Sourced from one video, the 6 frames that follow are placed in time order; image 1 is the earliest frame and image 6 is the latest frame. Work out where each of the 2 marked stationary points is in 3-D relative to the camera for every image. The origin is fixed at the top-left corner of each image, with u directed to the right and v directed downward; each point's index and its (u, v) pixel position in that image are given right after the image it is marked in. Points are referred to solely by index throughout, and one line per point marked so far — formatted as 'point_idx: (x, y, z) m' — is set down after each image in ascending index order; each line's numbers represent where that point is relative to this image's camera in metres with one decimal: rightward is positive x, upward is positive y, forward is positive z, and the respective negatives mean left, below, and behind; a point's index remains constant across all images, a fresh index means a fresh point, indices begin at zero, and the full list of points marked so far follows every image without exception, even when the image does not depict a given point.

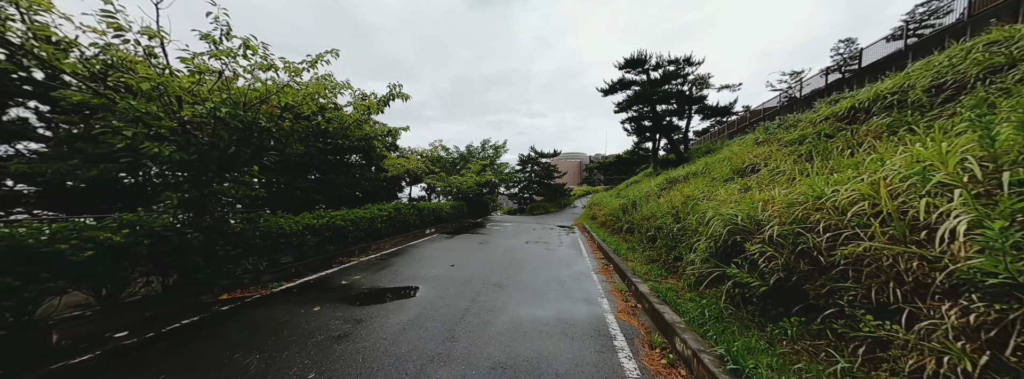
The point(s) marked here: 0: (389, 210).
0: (-3.4, -0.6, +8.0) m
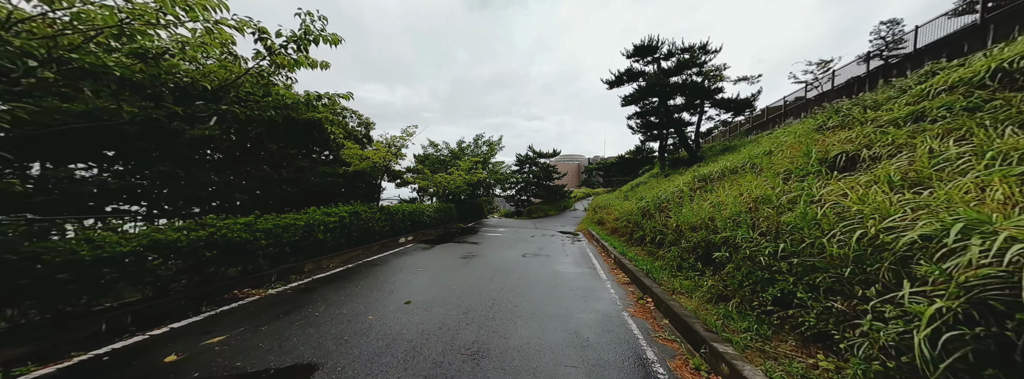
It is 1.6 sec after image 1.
0: (-3.5, -0.5, +6.1) m
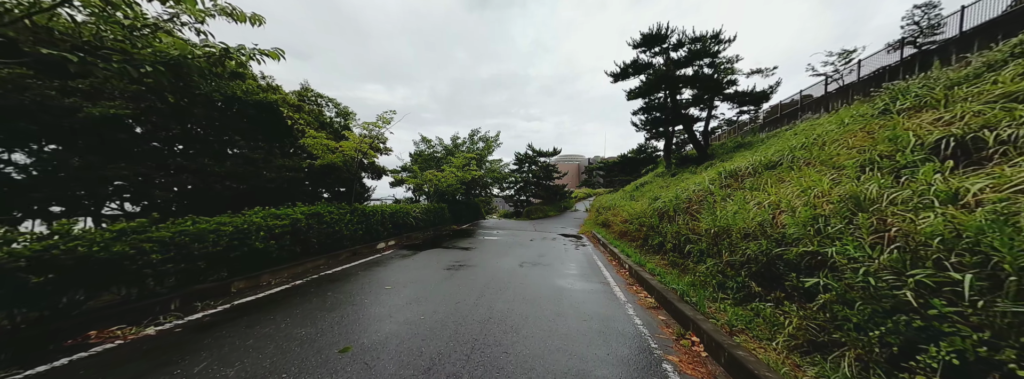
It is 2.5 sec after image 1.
0: (-3.6, -0.5, +4.9) m
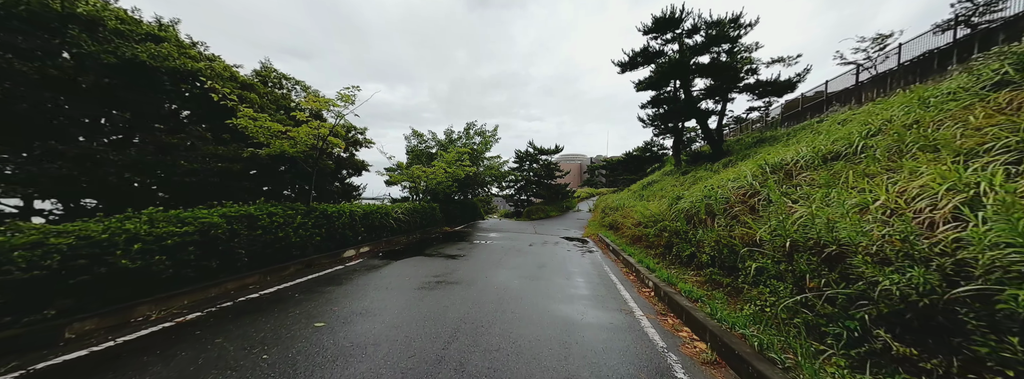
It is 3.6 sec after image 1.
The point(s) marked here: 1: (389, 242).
0: (-3.7, -0.4, +3.7) m
1: (-3.4, -1.5, +8.0) m
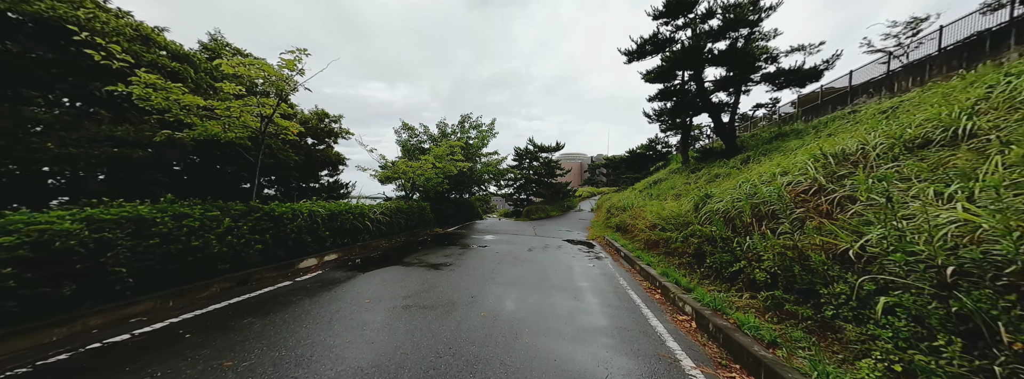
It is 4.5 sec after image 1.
0: (-3.8, -0.3, +2.5) m
1: (-3.5, -1.4, +6.9) m
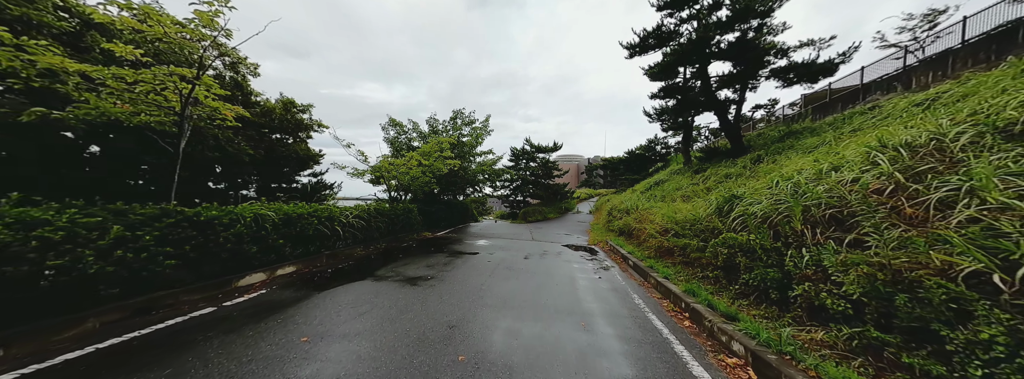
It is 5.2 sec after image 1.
0: (-3.9, -0.3, +1.6) m
1: (-3.6, -1.4, +5.9) m
